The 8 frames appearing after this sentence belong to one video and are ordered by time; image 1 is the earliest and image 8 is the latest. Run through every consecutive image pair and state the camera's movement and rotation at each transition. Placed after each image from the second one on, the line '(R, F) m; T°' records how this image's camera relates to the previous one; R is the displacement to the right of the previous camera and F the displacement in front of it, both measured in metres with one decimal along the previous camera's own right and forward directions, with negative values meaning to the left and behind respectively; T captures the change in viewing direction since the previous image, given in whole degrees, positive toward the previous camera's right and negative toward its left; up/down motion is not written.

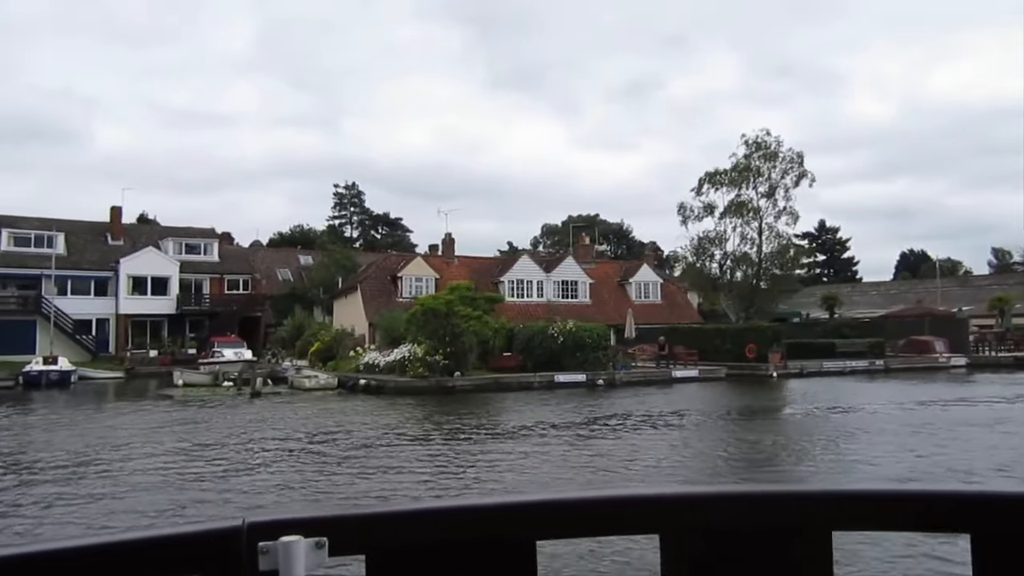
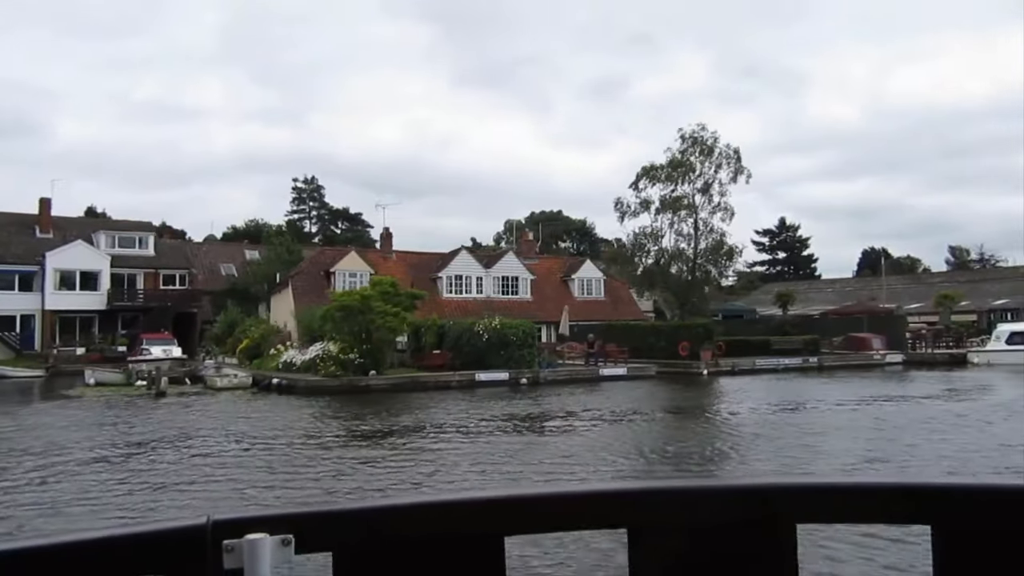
(-0.1, +0.1) m; +2°
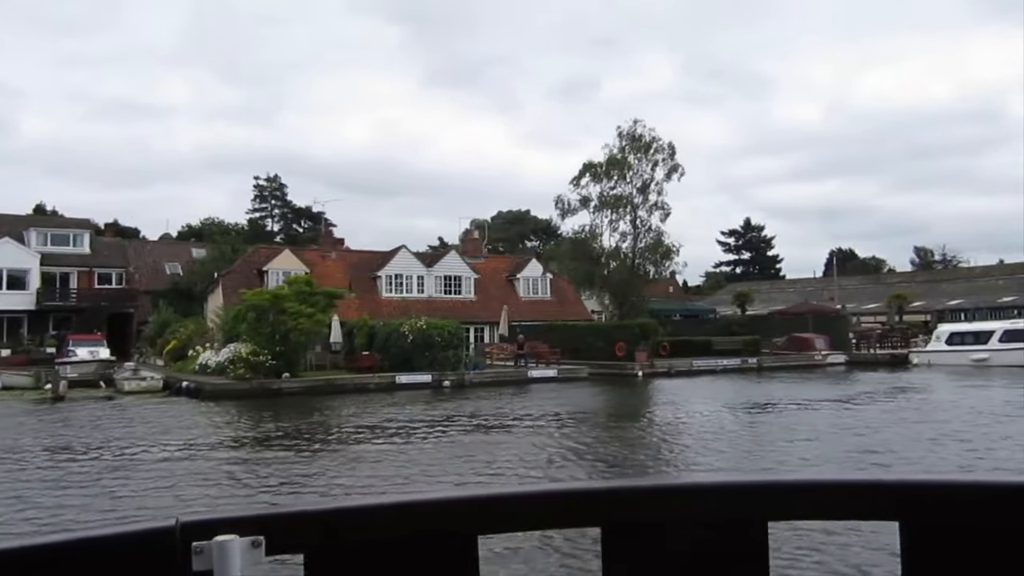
(-1.1, -1.0) m; +2°
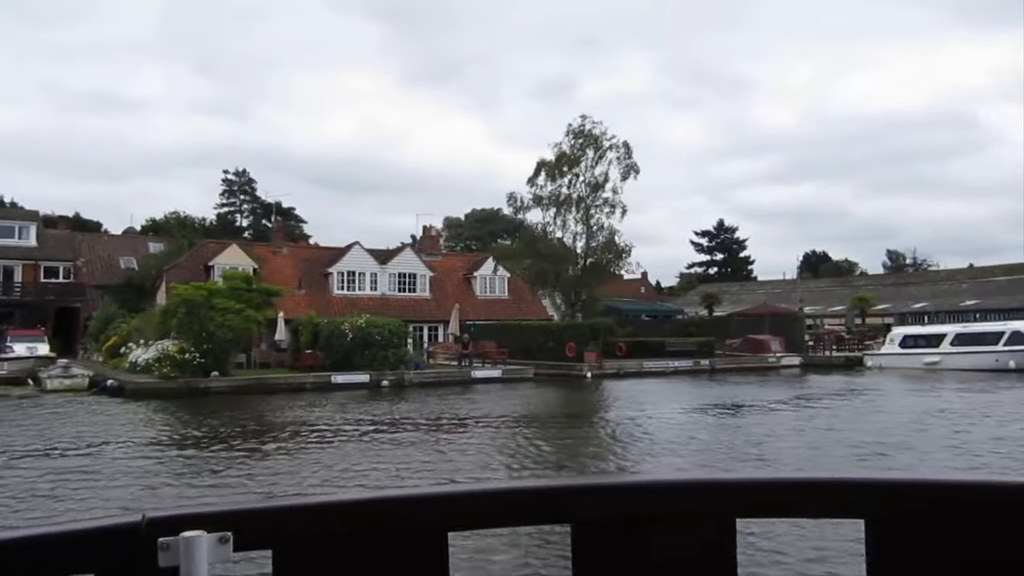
(0.0, +0.2) m; +2°
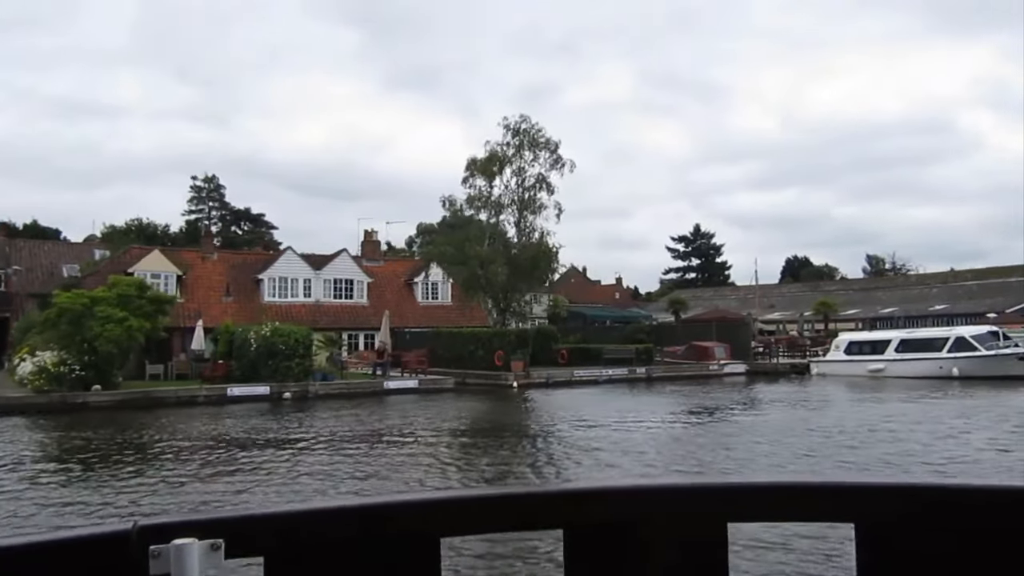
(+0.3, +0.2) m; +1°
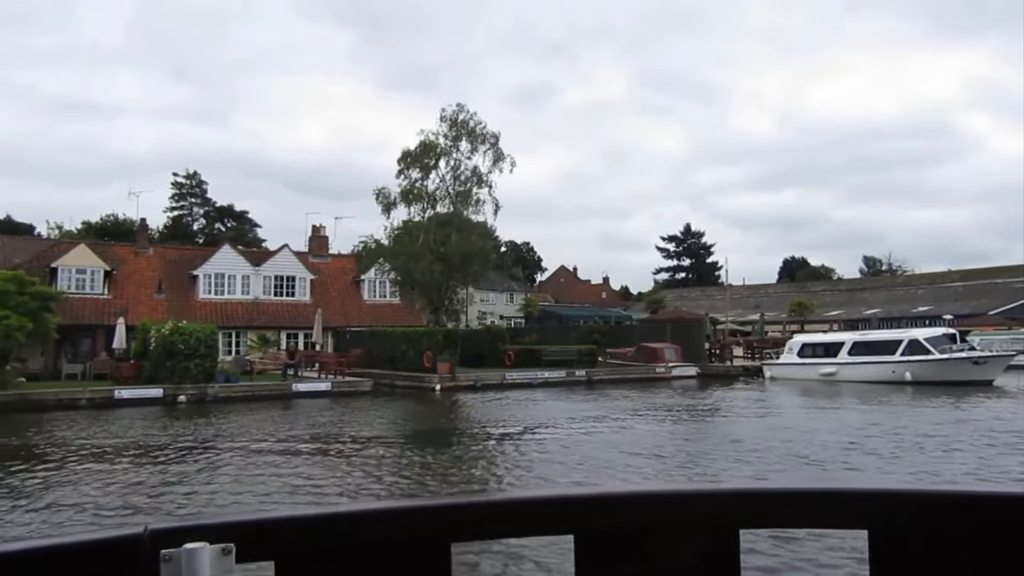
(+0.3, +0.2) m; 0°
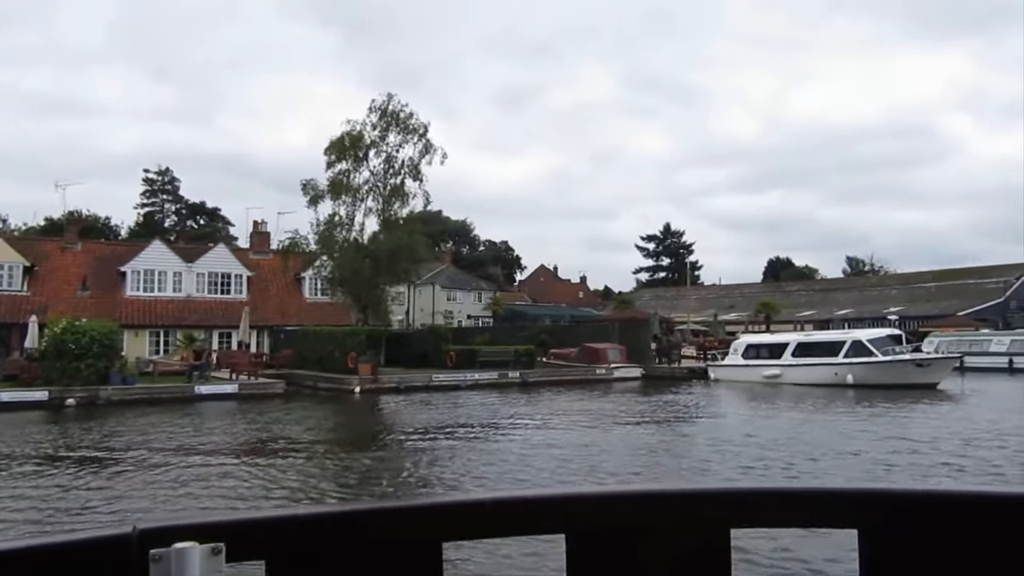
(+0.2, +0.2) m; +1°
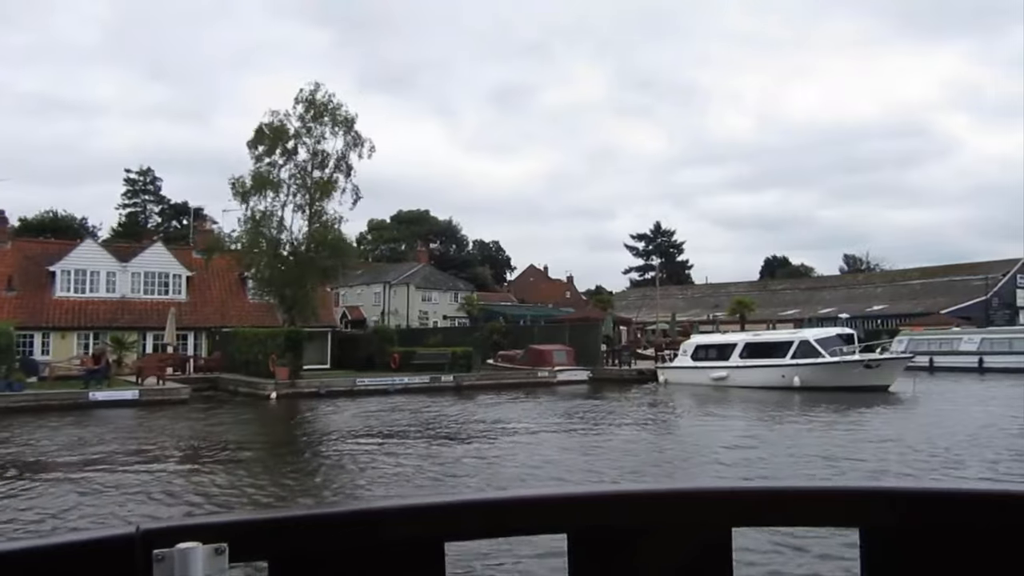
(+0.3, +0.2) m; 0°
